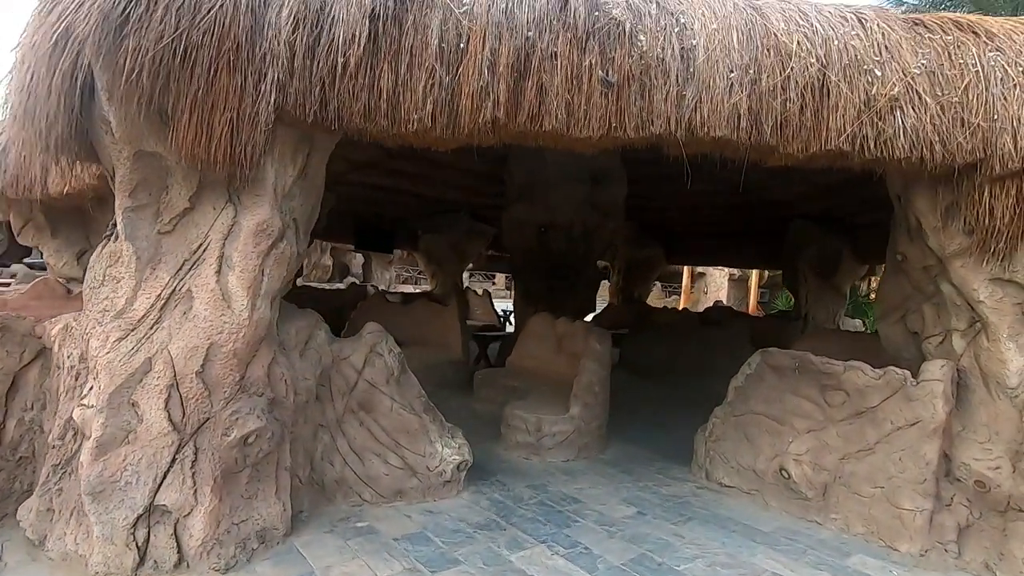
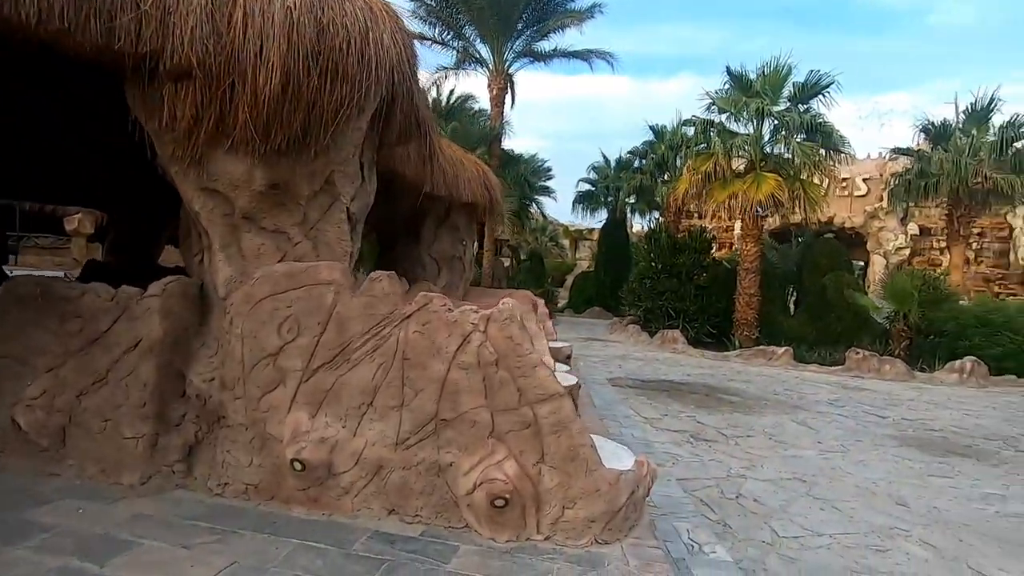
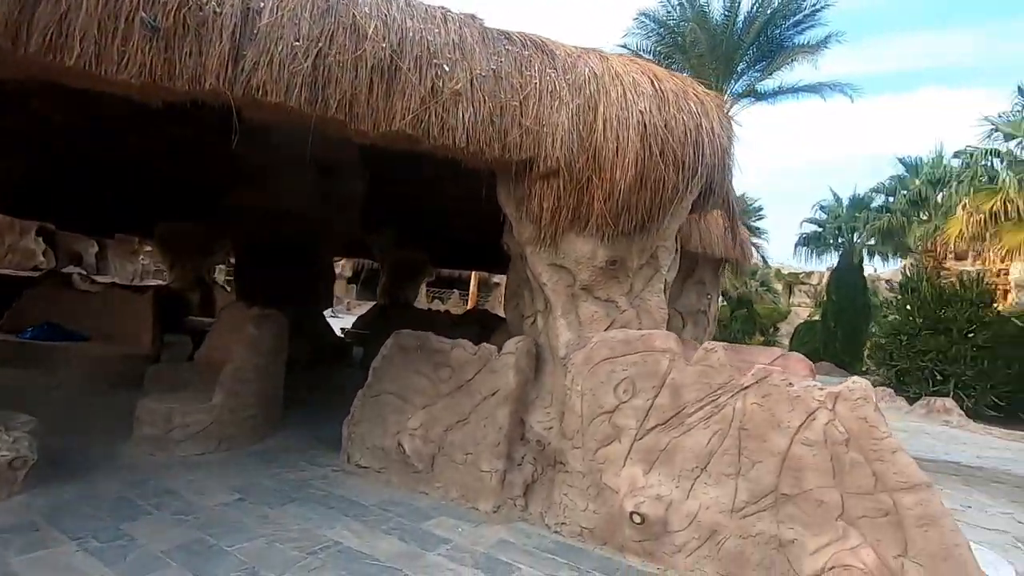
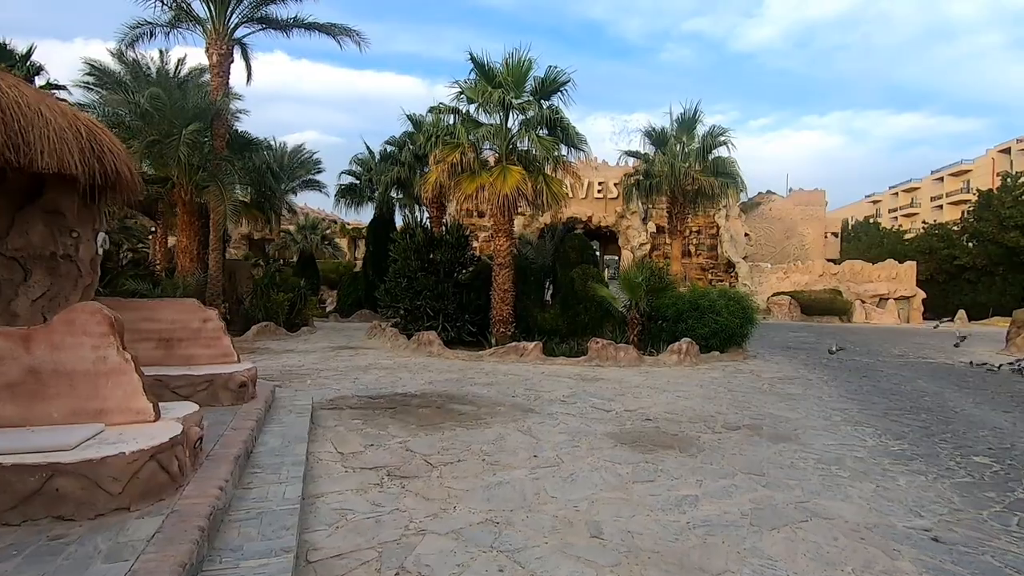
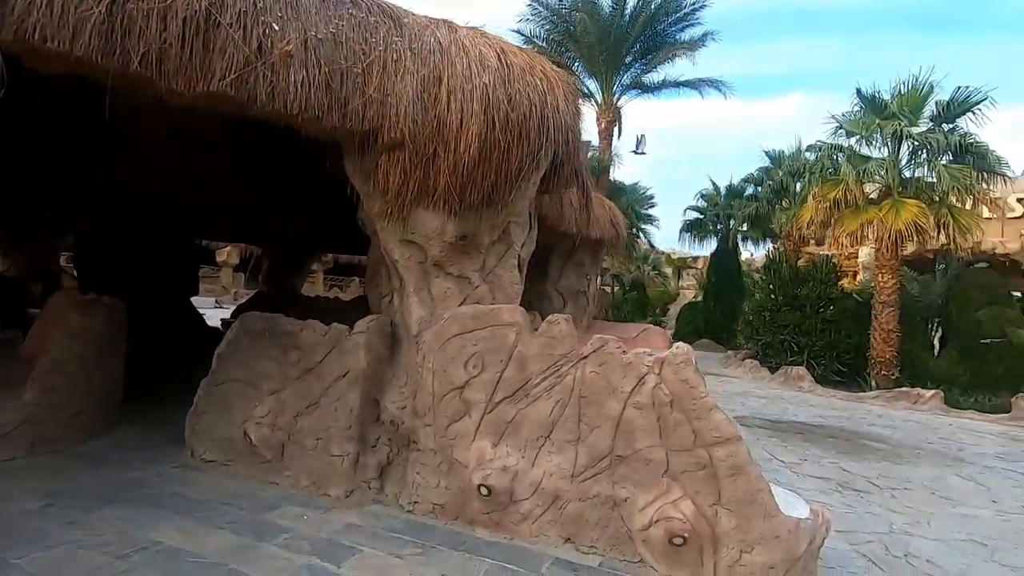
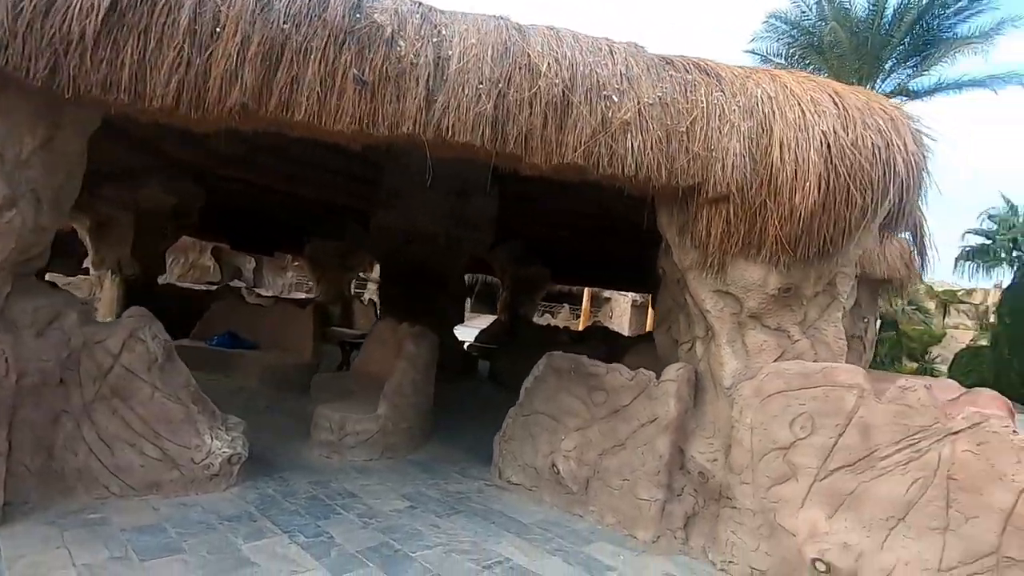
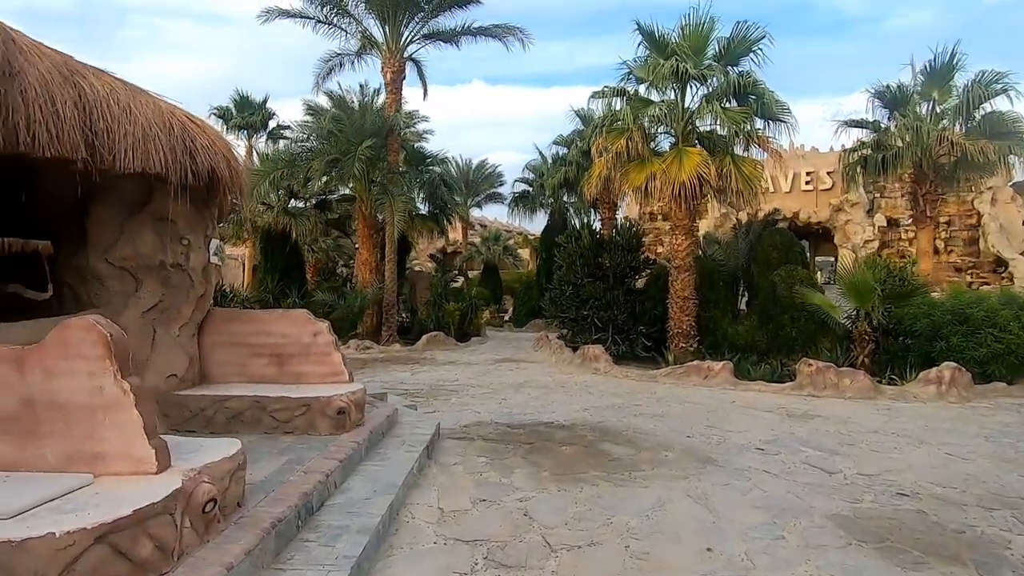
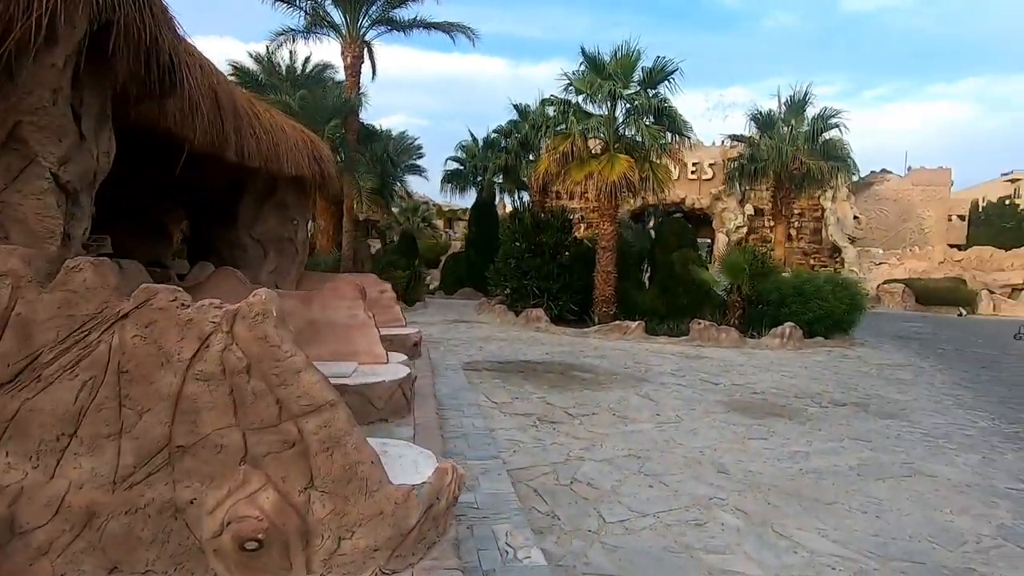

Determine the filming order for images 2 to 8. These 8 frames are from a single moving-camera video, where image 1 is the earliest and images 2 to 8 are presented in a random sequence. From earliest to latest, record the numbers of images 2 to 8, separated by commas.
6, 3, 5, 2, 8, 4, 7
